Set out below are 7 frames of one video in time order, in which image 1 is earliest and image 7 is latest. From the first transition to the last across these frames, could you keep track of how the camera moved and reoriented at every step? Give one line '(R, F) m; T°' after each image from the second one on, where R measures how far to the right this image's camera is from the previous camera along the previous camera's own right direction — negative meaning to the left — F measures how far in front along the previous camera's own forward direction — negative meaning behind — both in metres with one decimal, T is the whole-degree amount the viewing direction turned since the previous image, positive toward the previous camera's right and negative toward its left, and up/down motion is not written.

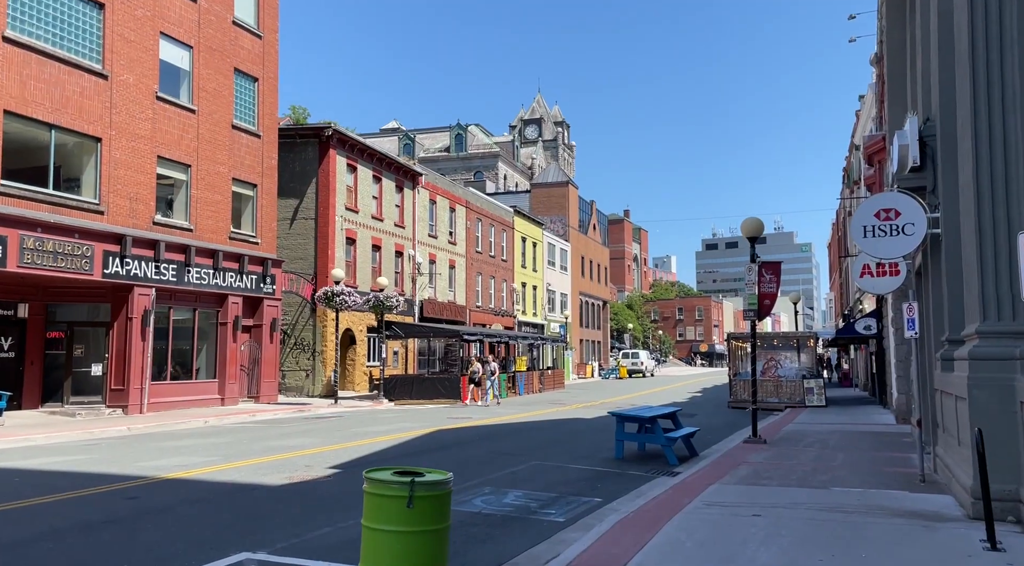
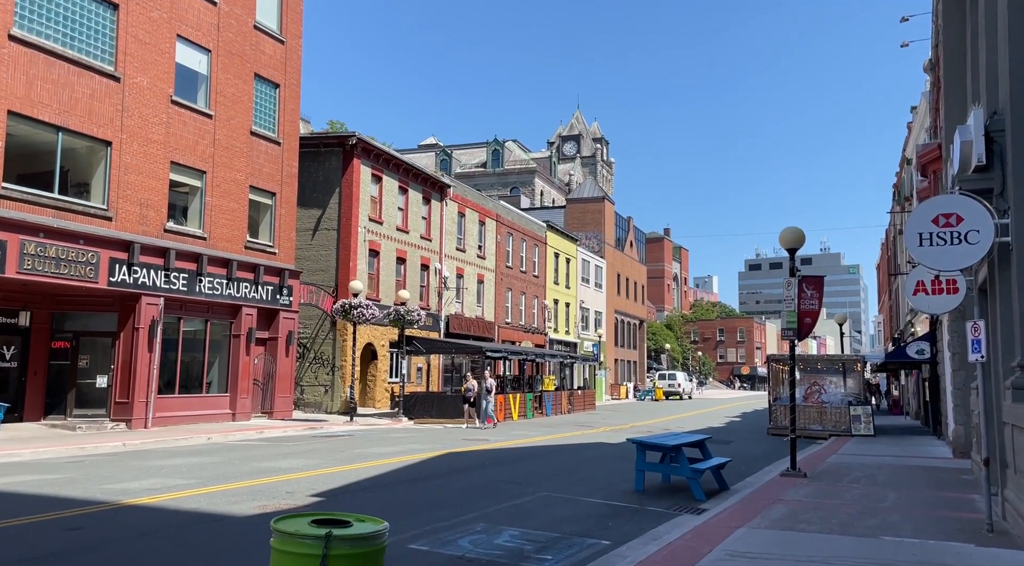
(+0.5, +1.3) m; -3°
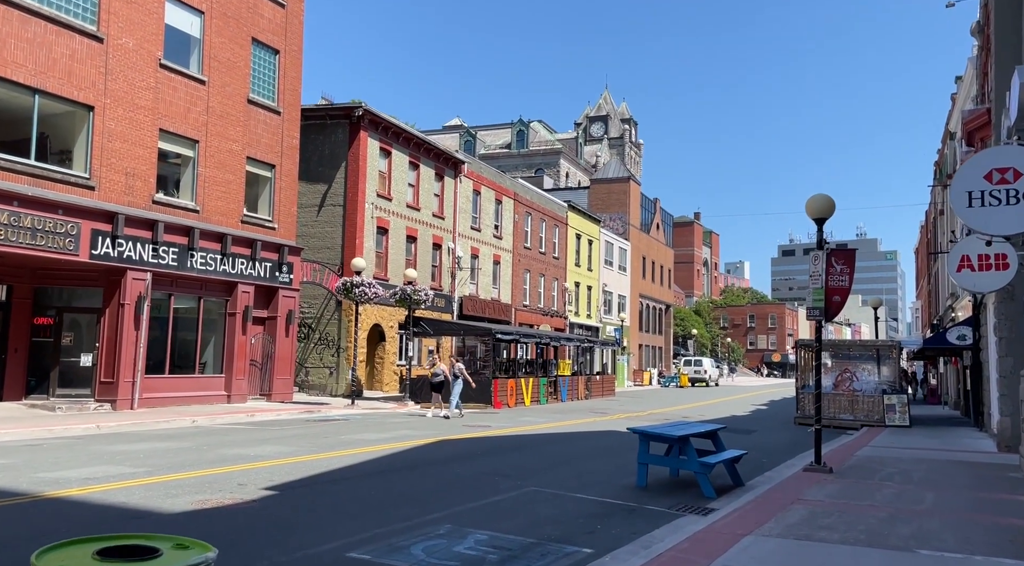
(+0.6, +1.4) m; -2°
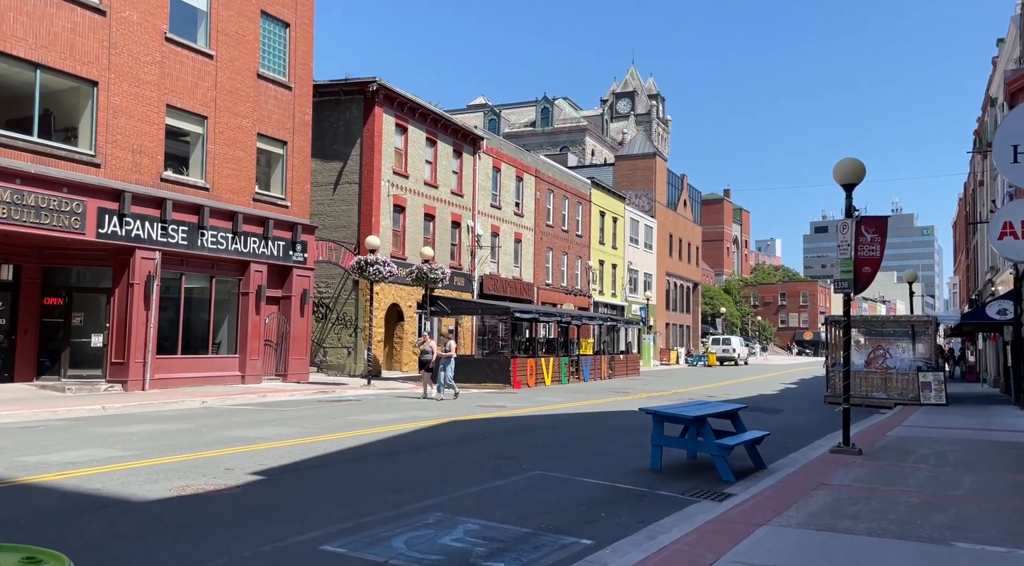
(+0.3, +0.7) m; -2°
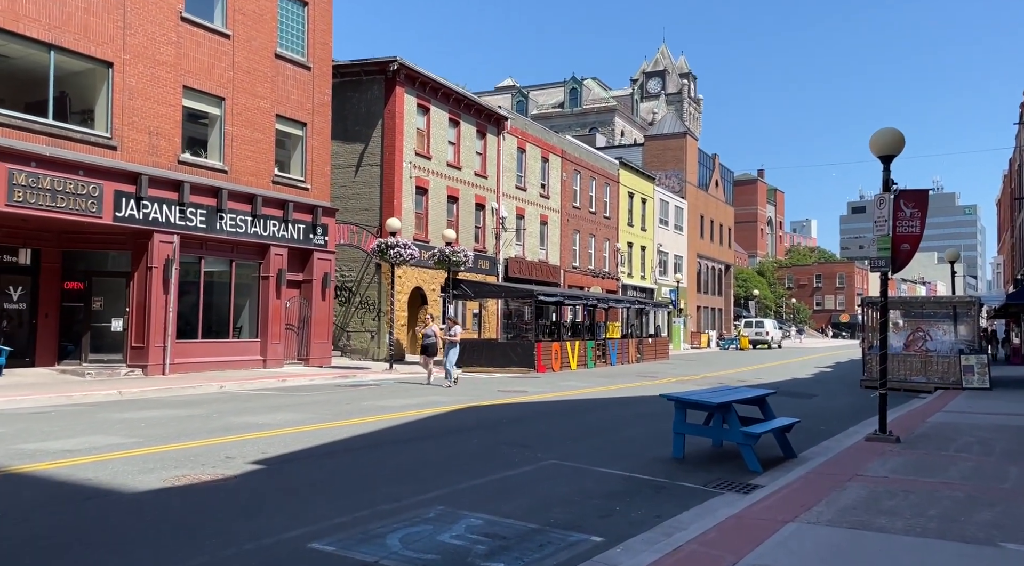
(+0.2, +0.5) m; -2°
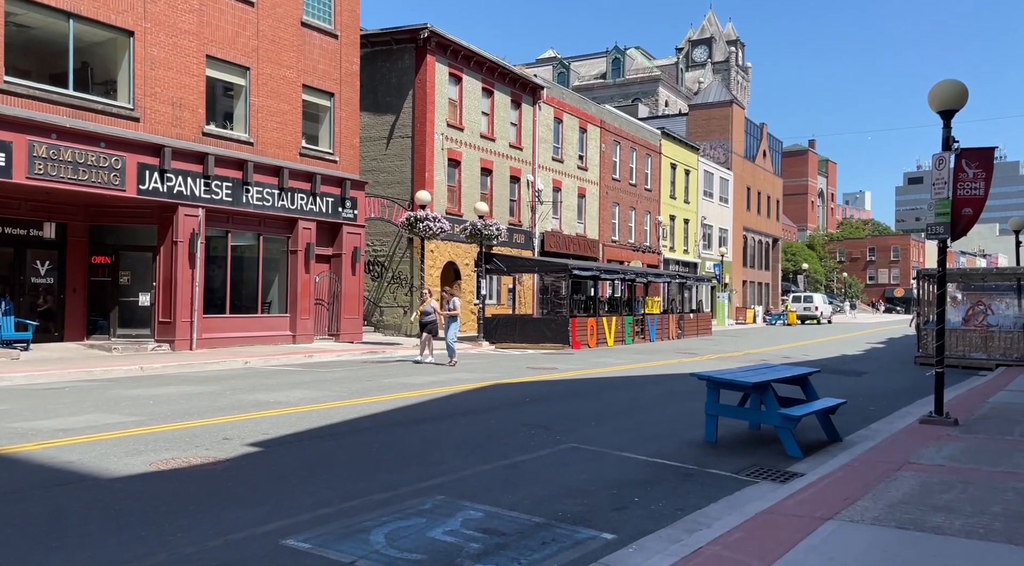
(+0.3, +0.7) m; -3°
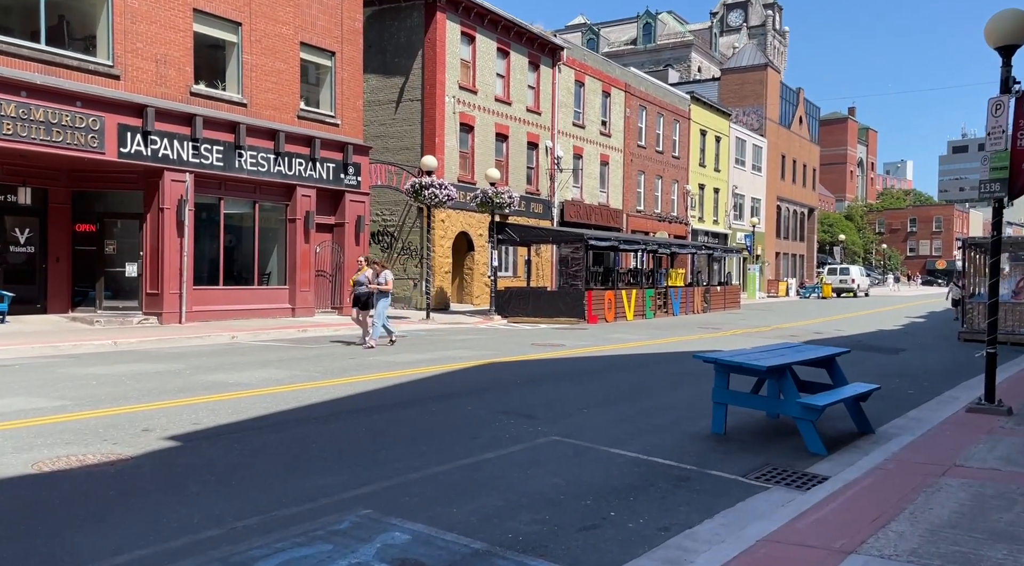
(+0.6, +1.4) m; -2°
